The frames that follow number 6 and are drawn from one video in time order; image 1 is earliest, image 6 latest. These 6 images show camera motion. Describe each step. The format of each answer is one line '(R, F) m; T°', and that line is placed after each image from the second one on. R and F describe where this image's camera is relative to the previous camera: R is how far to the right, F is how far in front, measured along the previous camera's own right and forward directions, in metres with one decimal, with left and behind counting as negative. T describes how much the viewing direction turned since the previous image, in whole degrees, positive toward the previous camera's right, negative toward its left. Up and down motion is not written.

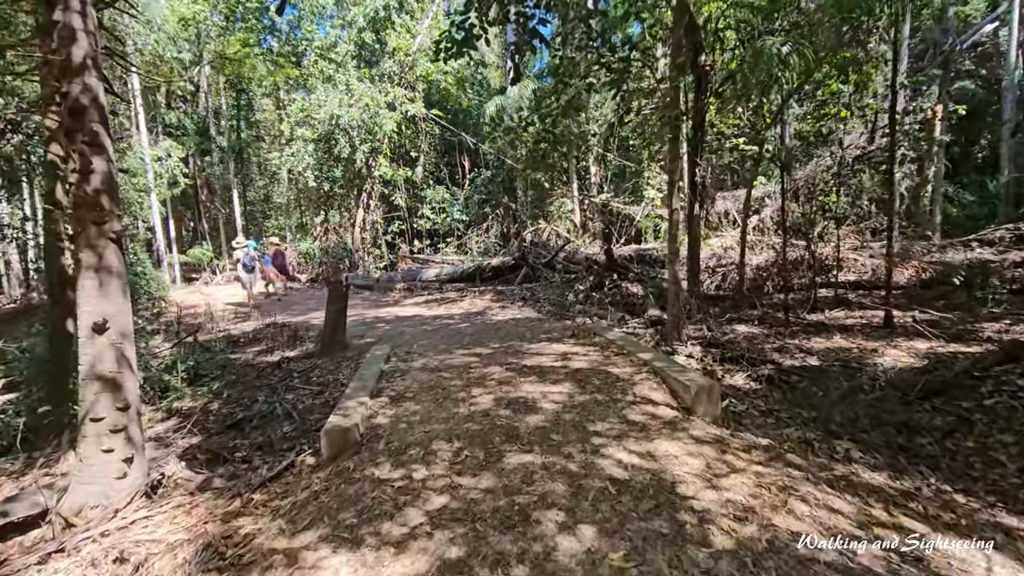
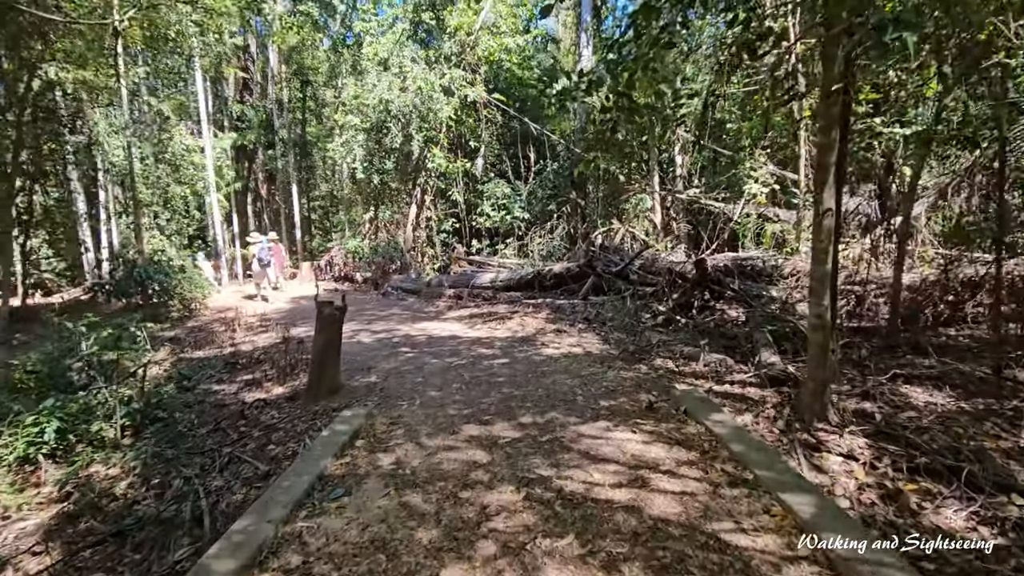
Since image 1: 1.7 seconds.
(+0.2, +1.9) m; -8°
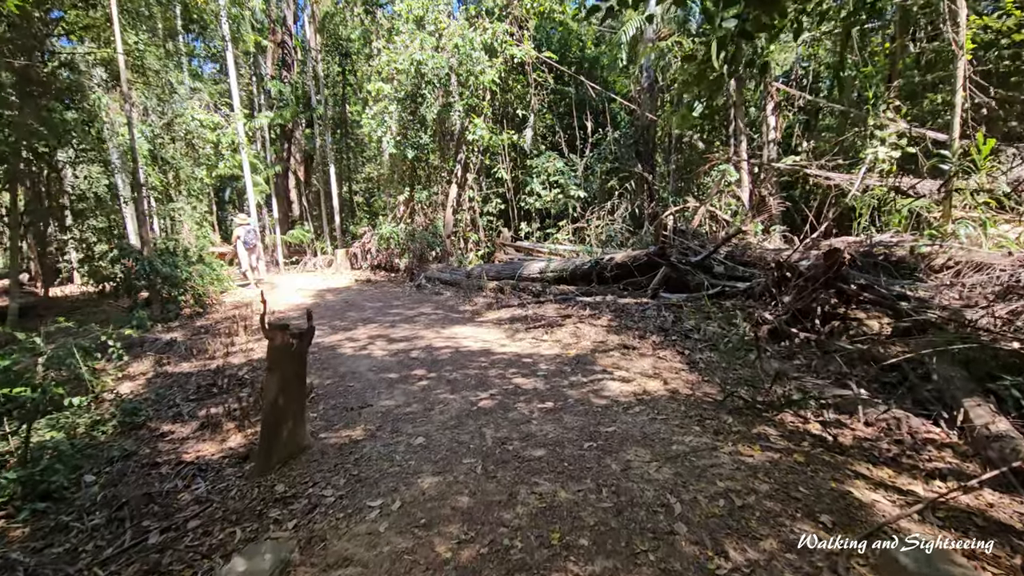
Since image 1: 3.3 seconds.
(+0.1, +1.7) m; -6°
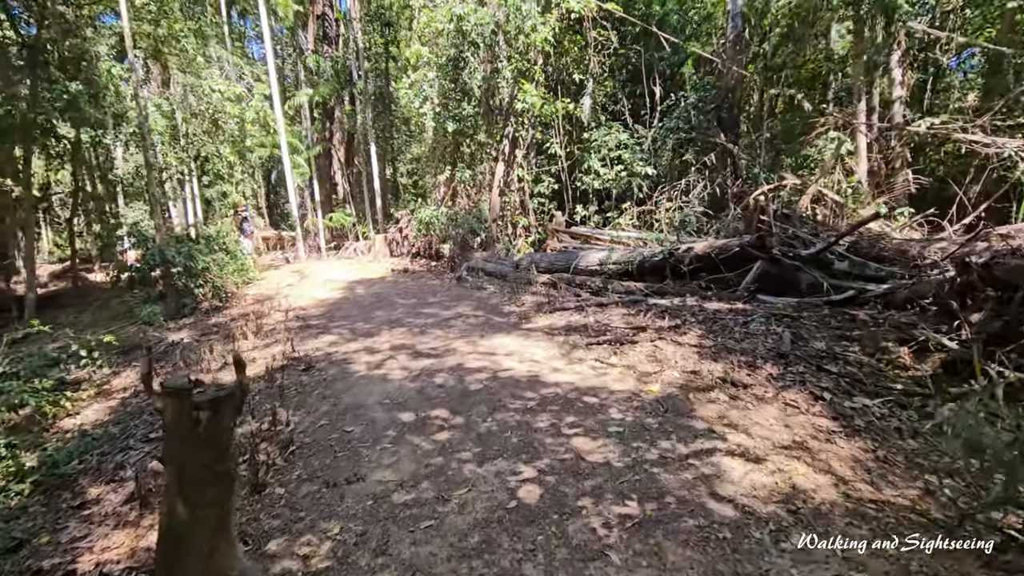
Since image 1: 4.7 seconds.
(-0.1, +1.4) m; -6°
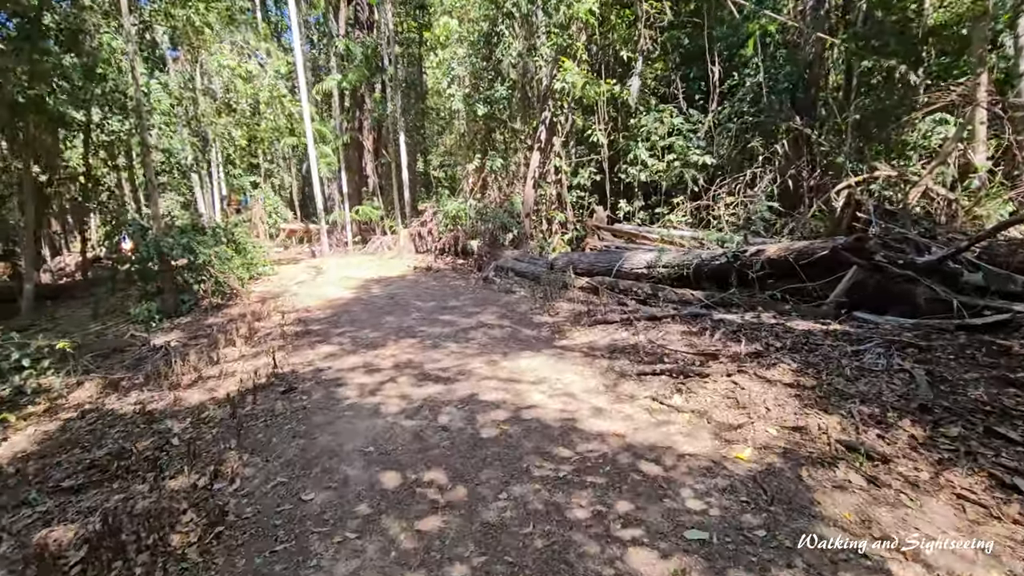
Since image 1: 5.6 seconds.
(0.0, +1.1) m; -4°
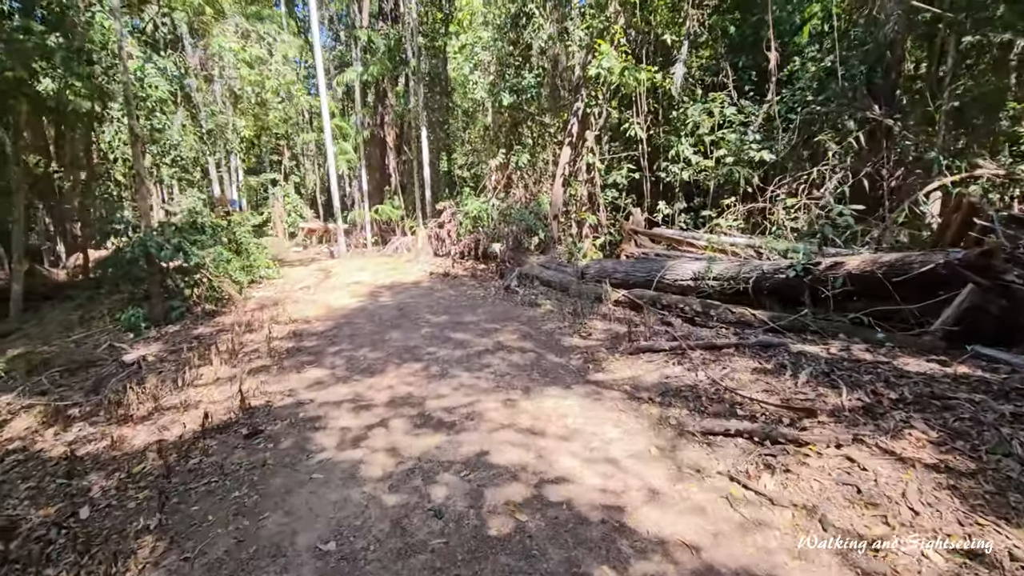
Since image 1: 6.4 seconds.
(0.0, +0.9) m; -3°
